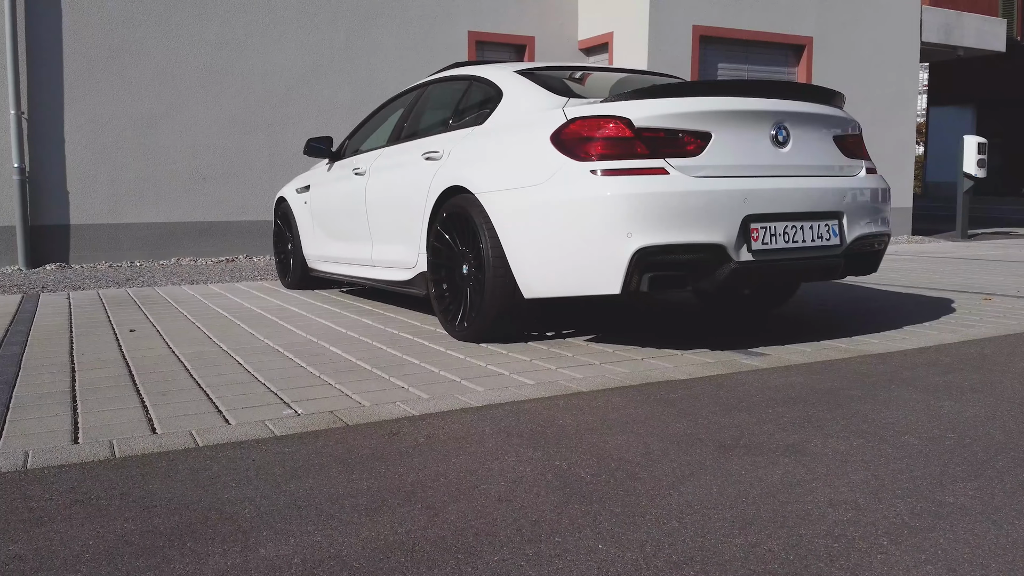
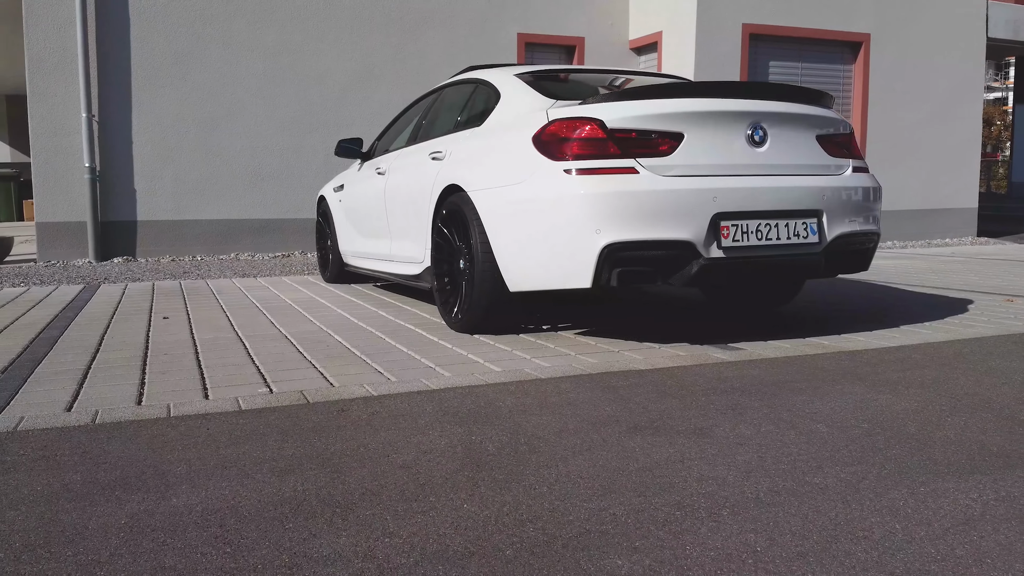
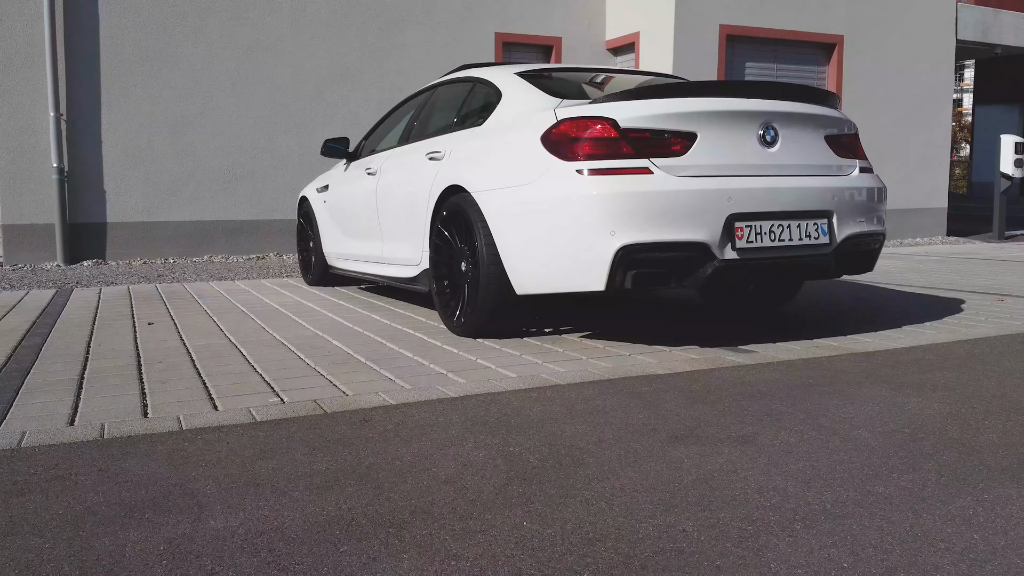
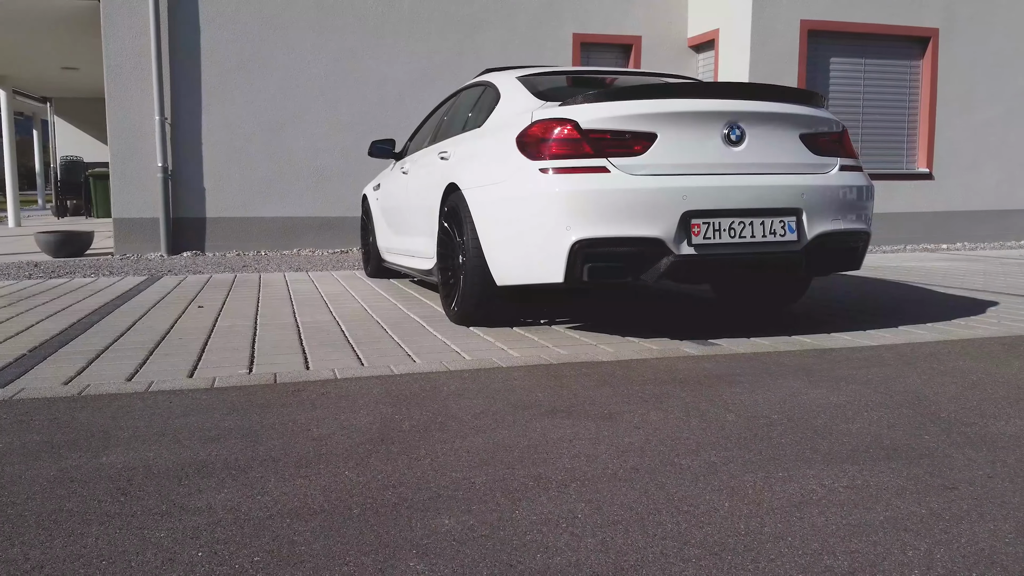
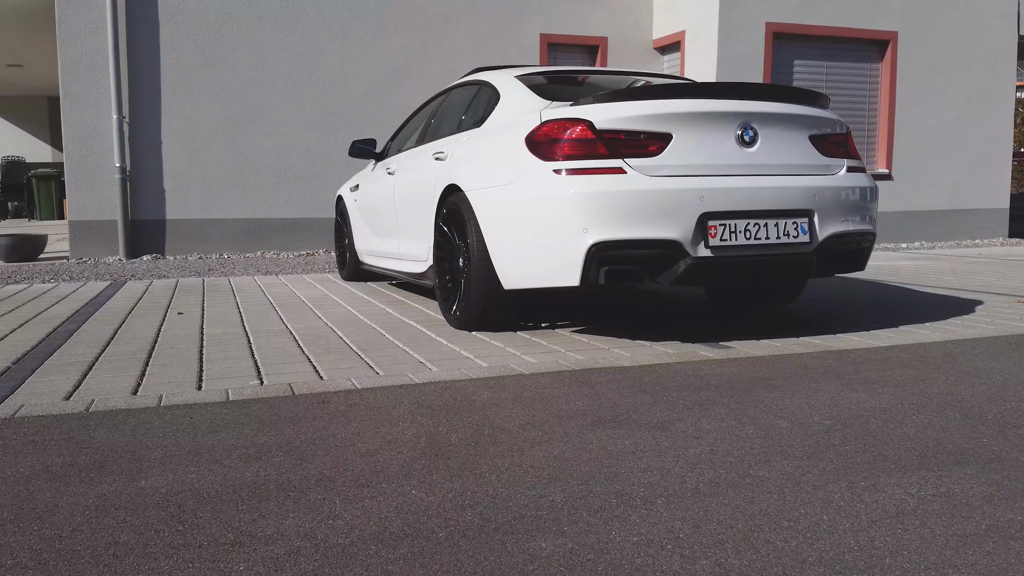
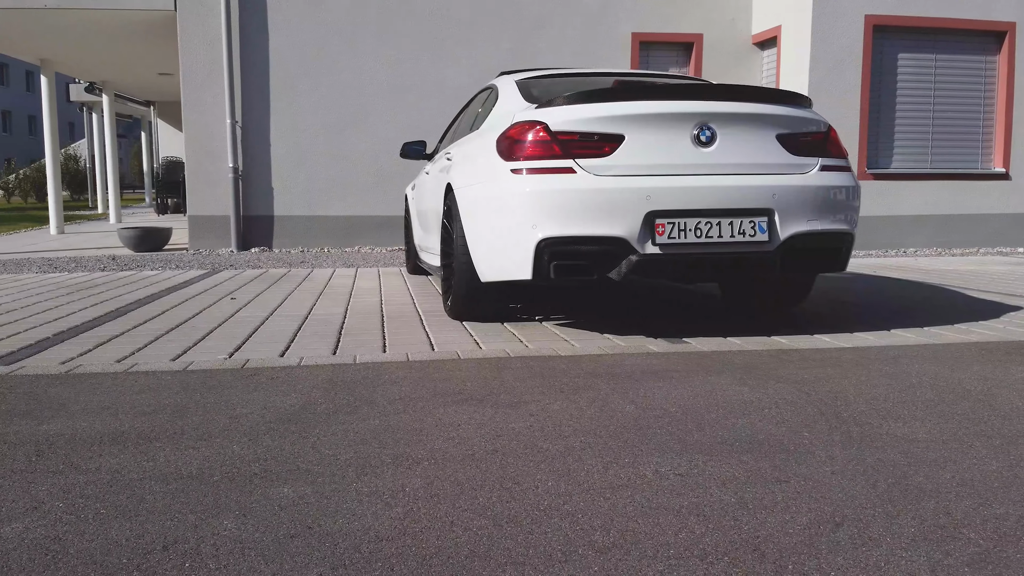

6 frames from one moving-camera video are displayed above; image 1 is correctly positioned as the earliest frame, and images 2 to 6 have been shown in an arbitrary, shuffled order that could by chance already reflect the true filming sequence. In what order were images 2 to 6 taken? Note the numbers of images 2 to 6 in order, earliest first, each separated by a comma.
3, 2, 5, 4, 6
